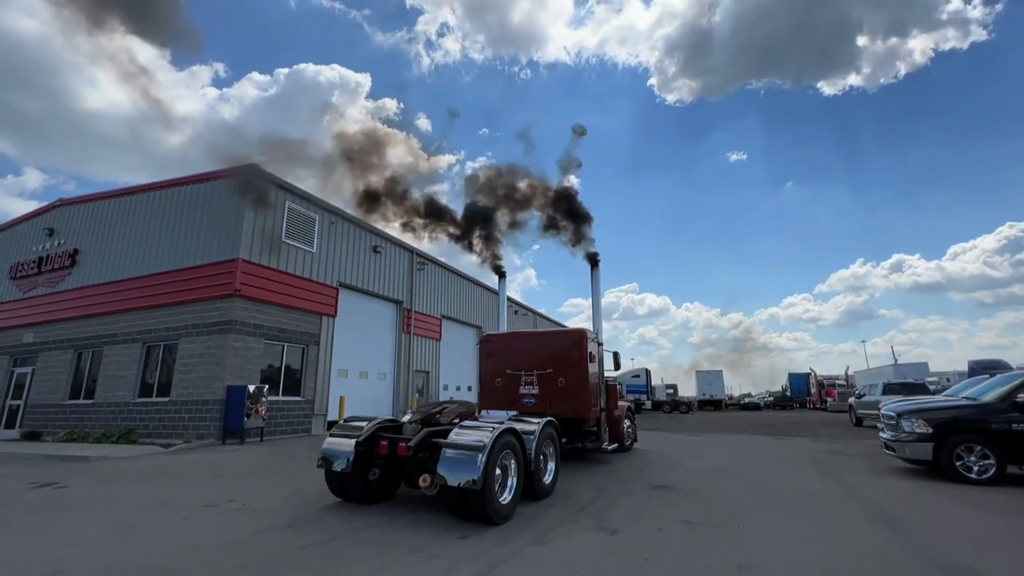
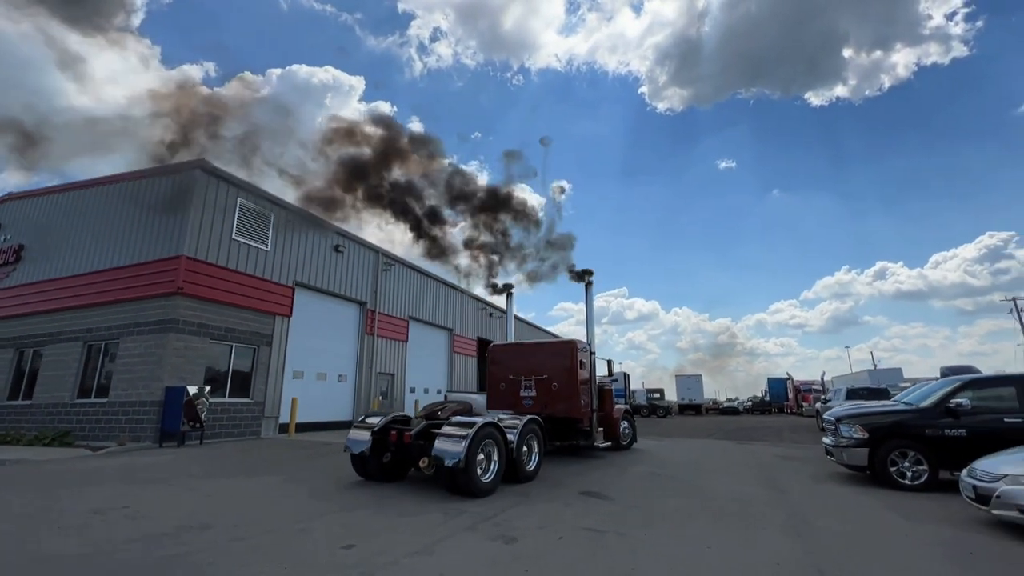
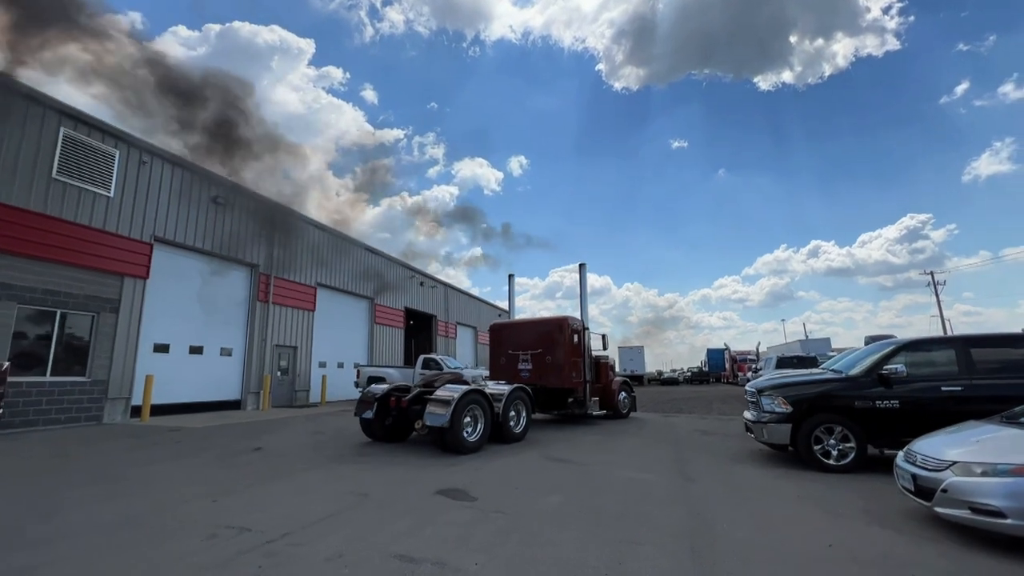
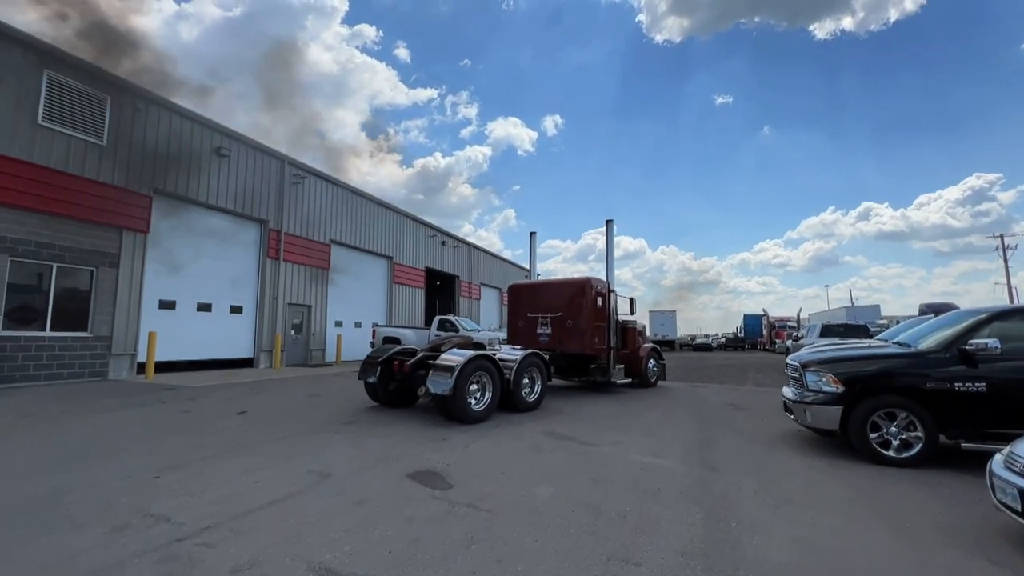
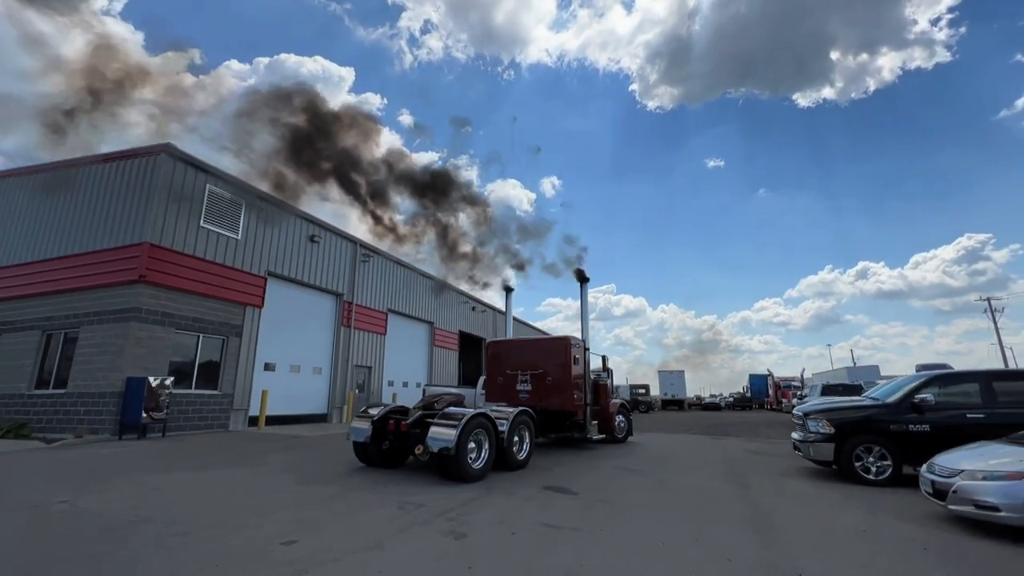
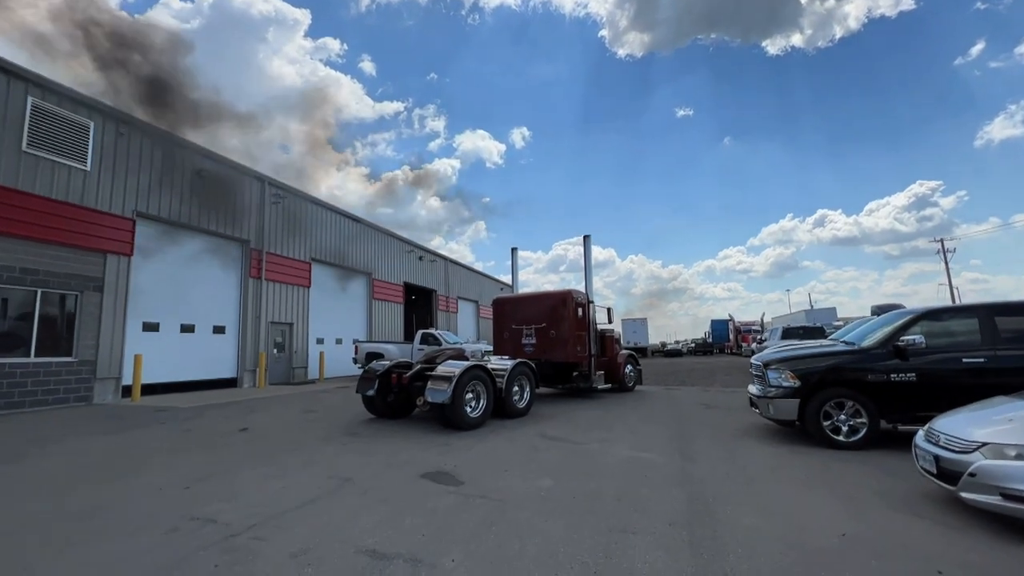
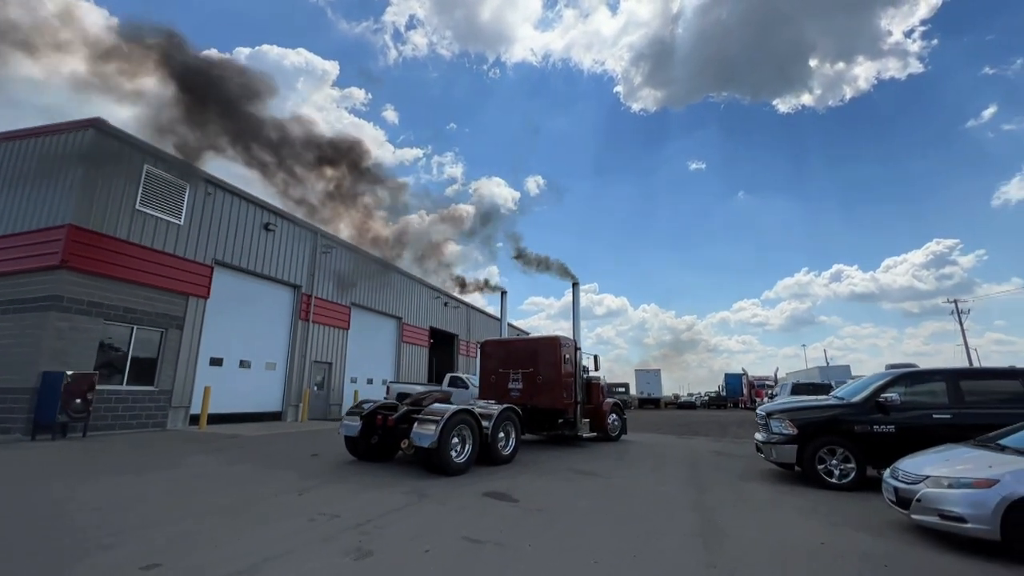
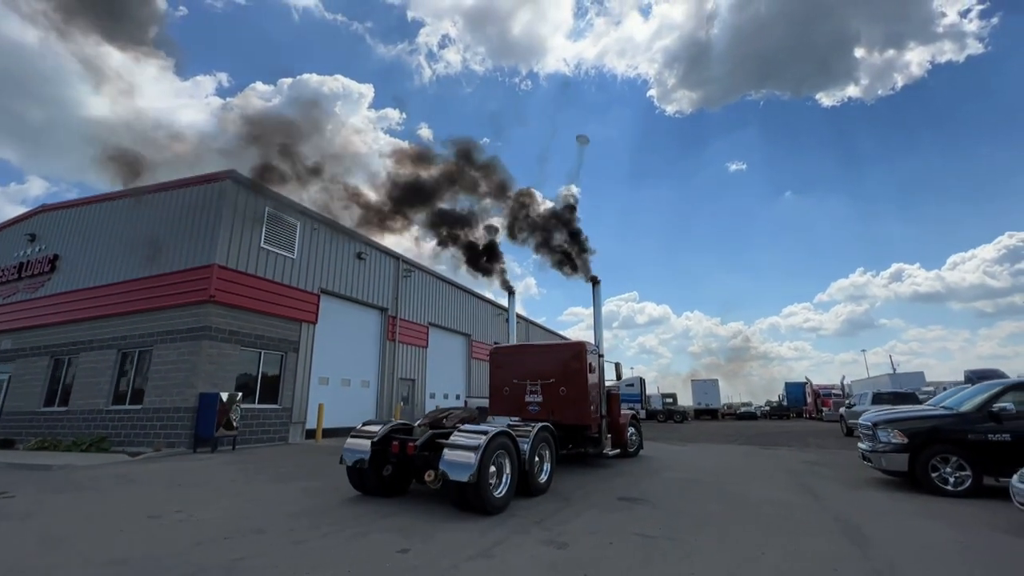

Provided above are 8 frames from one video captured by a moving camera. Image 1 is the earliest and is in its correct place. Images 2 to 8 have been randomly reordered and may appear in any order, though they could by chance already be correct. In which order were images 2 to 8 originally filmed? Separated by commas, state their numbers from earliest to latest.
8, 2, 5, 7, 3, 6, 4
